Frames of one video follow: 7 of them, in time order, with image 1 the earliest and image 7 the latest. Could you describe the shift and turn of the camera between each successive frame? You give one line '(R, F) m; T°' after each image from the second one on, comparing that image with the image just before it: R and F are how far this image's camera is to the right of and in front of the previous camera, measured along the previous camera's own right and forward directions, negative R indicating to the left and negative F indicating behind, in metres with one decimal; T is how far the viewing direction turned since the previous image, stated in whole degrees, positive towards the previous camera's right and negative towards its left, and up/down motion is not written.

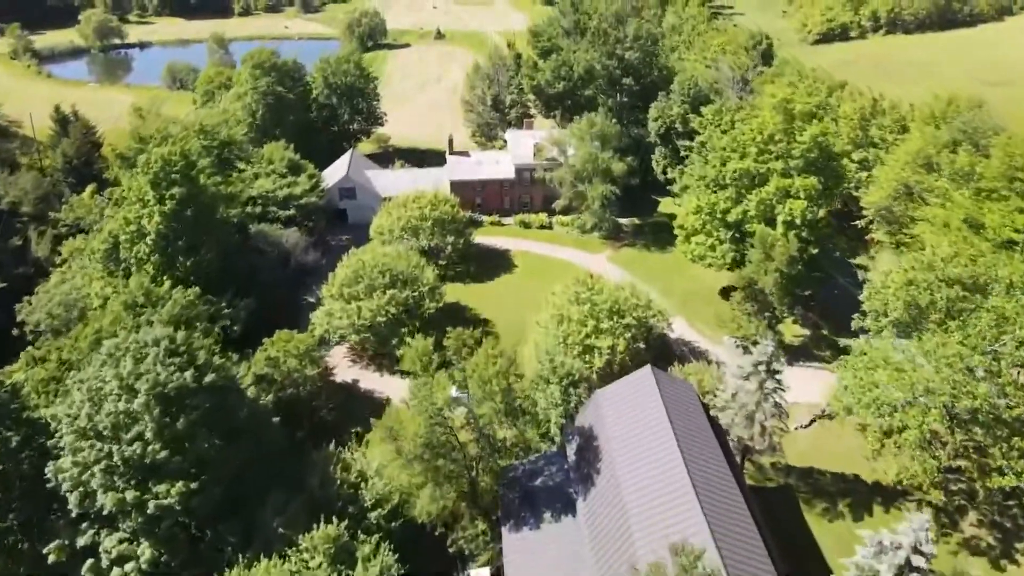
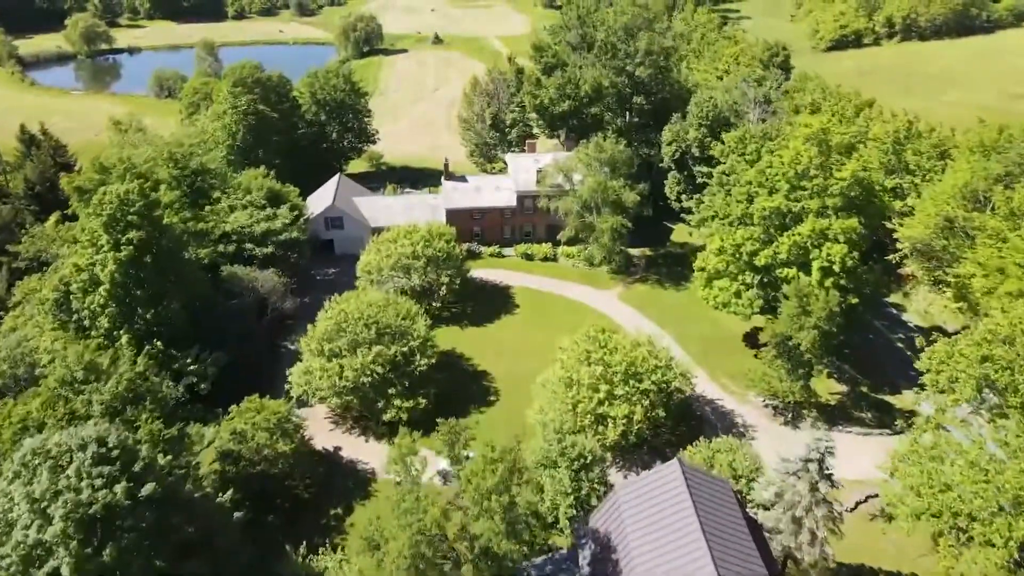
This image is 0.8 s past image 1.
(-0.1, +6.1) m; 0°
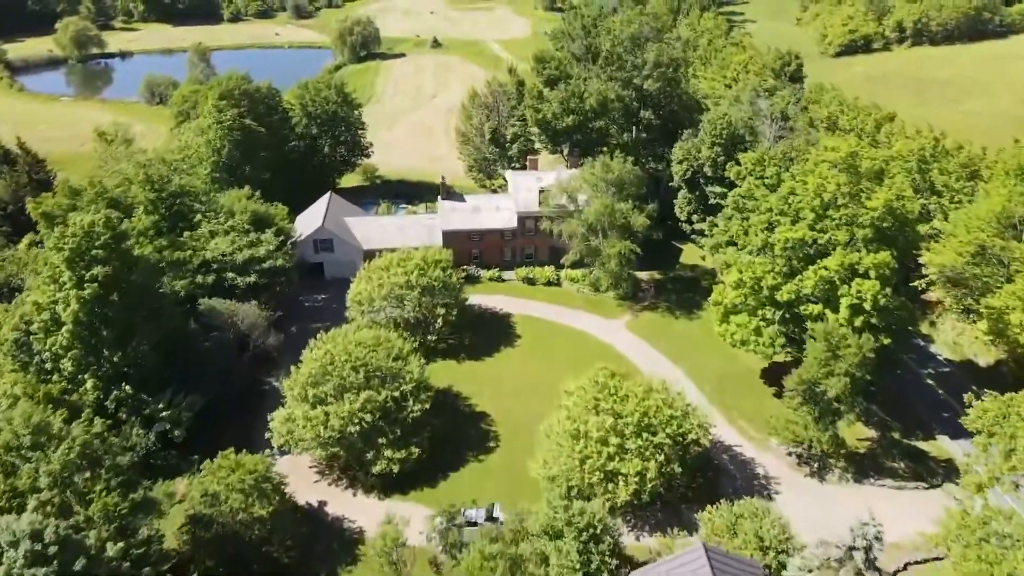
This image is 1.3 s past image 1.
(-0.1, +4.0) m; 0°
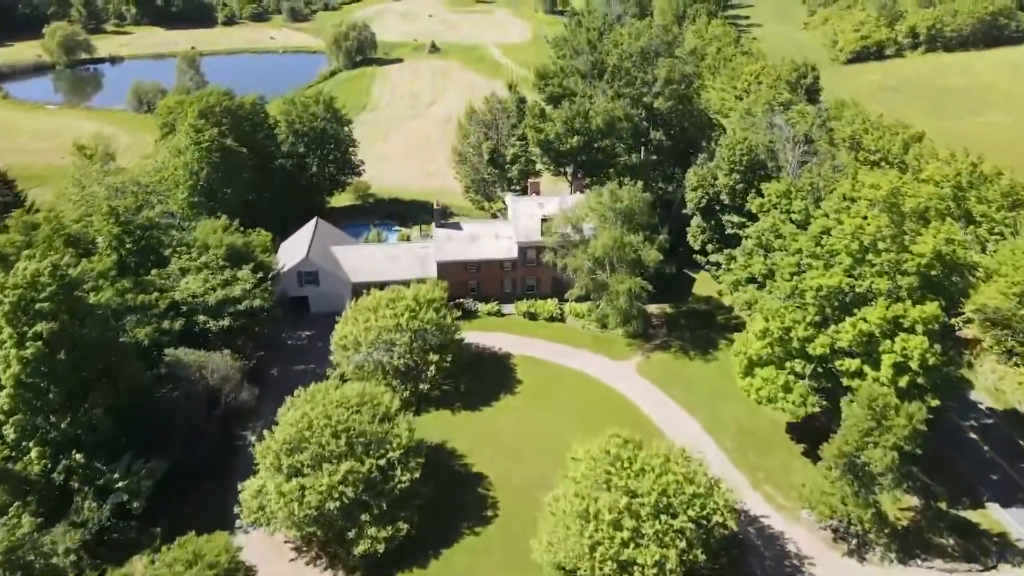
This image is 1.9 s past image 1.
(0.0, +5.0) m; 0°
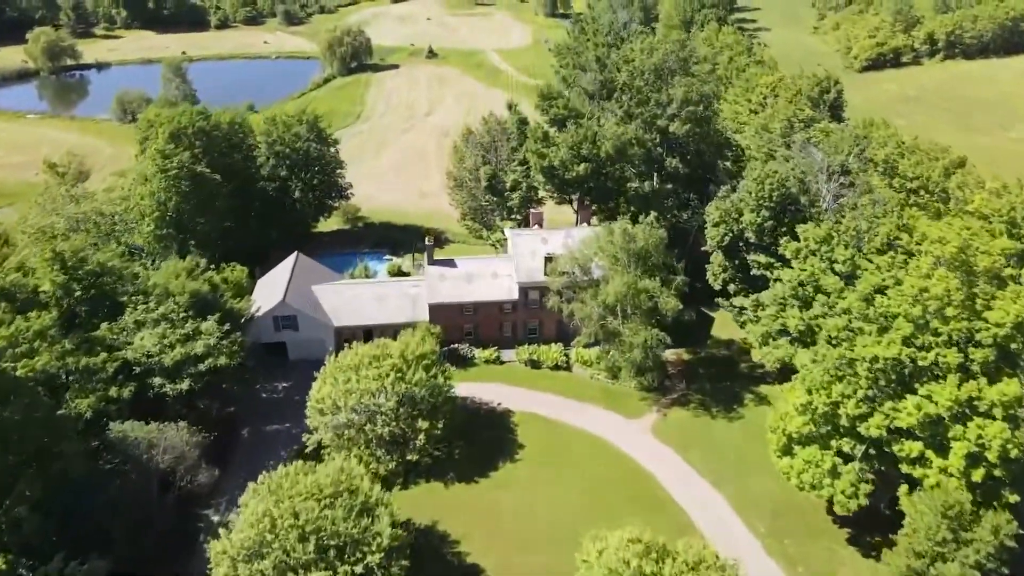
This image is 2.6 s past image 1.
(0.0, +6.2) m; 0°
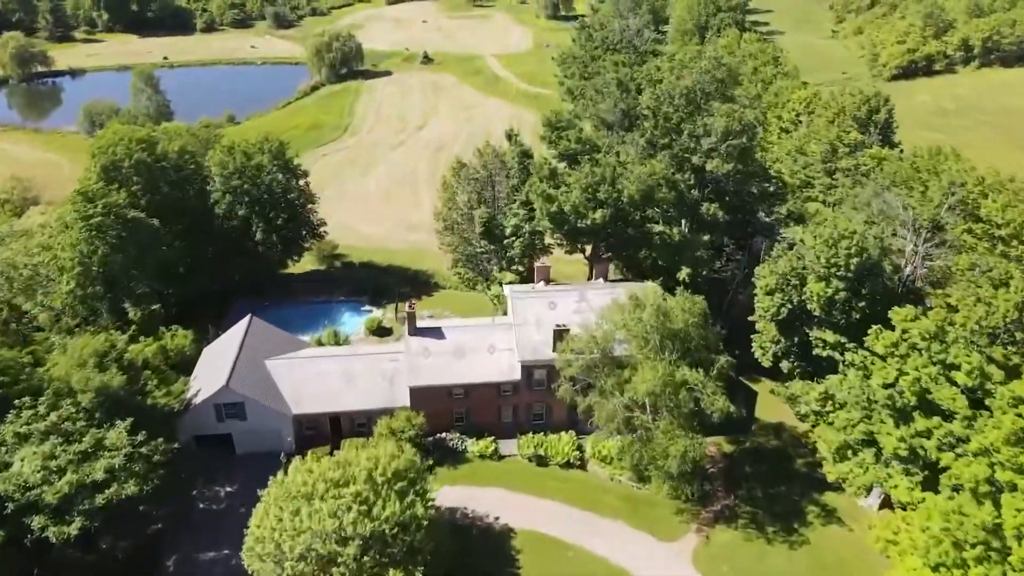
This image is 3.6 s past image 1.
(-0.1, +10.8) m; 0°
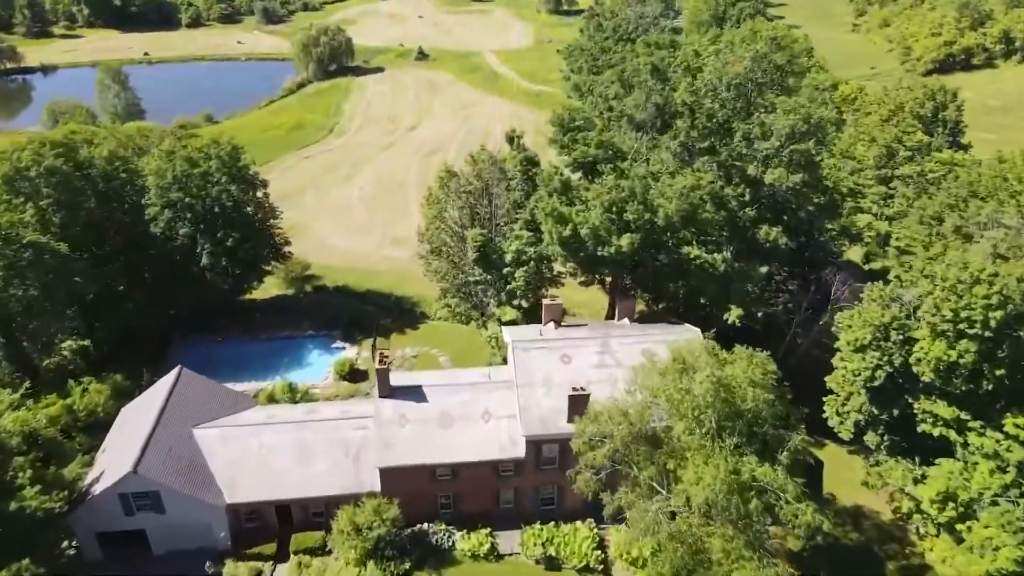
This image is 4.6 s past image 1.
(-0.1, +10.6) m; 0°
